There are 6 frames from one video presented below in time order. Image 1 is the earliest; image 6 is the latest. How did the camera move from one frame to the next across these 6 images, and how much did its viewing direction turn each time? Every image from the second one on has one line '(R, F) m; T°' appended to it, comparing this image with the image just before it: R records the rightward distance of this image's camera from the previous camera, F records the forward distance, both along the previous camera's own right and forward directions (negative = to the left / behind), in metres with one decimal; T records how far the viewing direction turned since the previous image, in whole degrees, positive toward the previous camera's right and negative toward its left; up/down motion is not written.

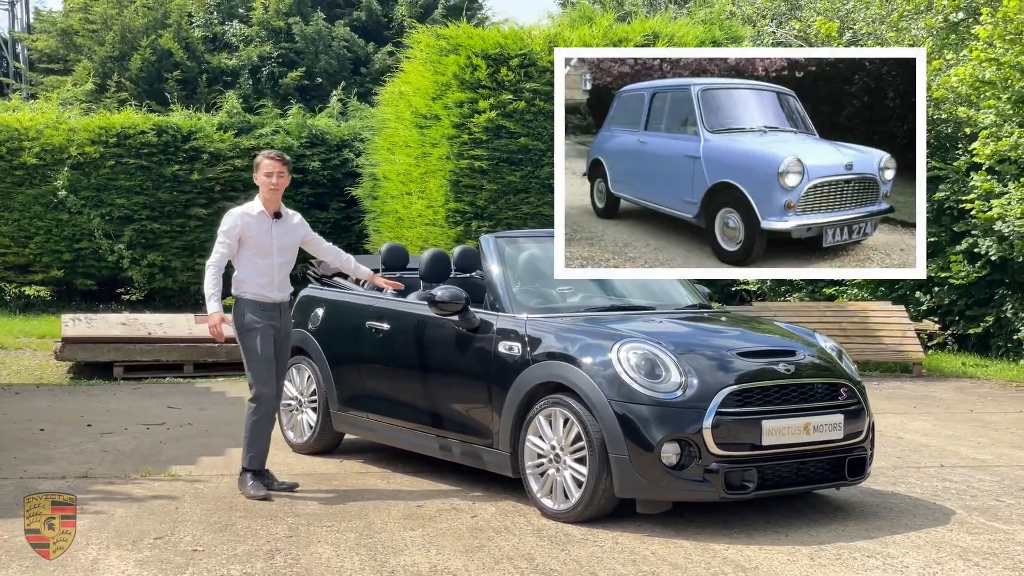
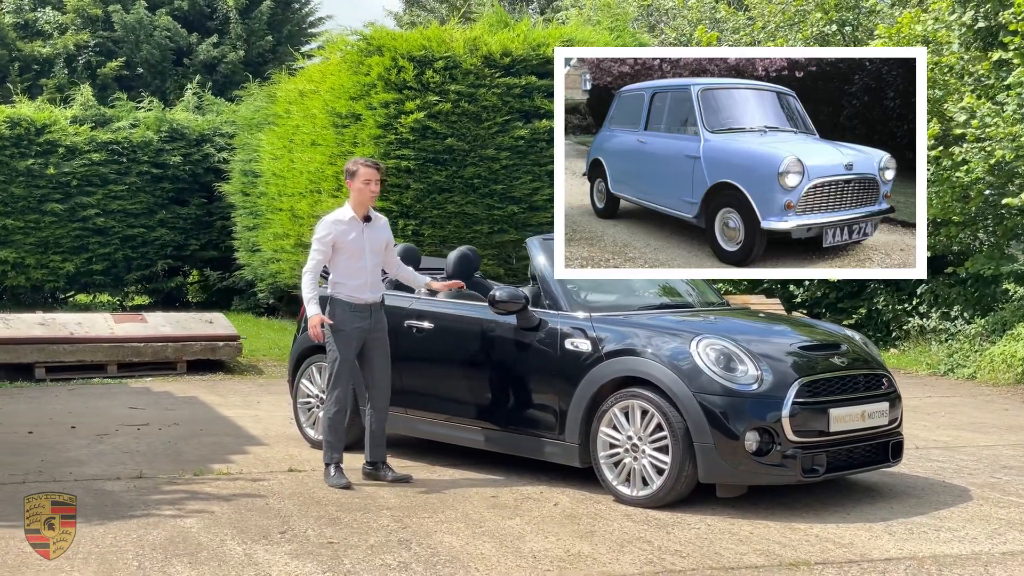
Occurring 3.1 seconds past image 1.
(-1.2, -0.2) m; +9°
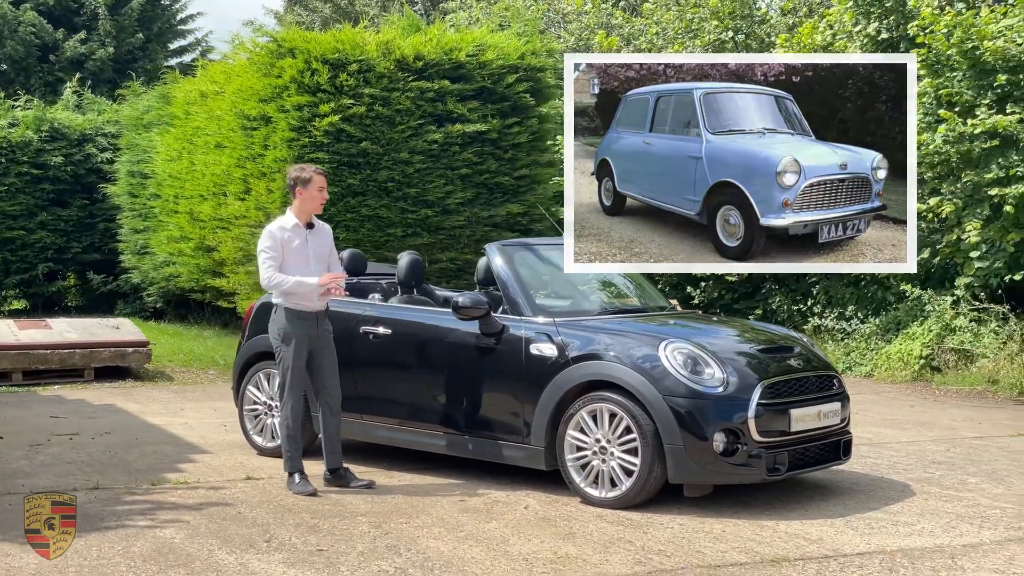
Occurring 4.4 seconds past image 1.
(-0.5, -0.1) m; +6°
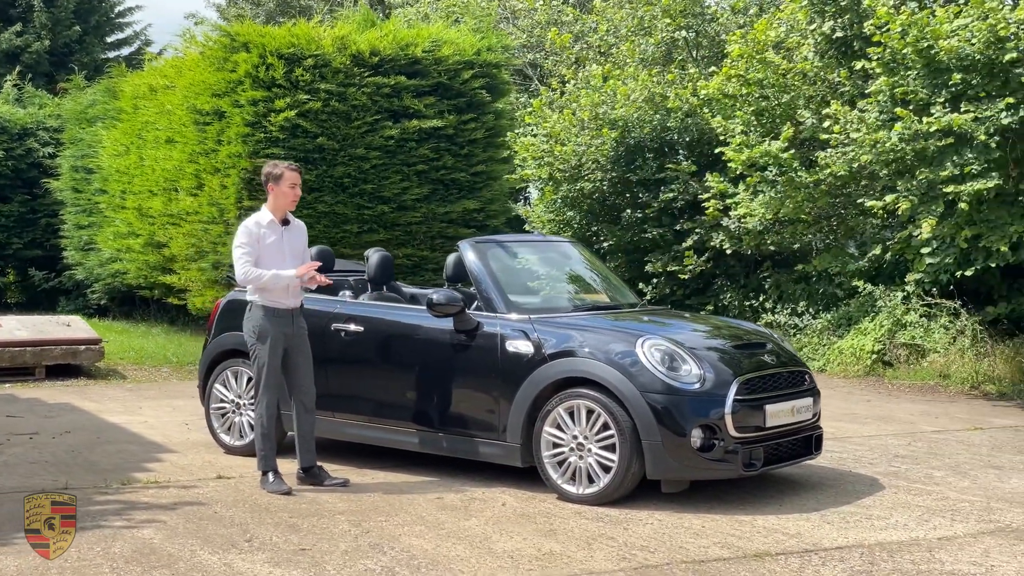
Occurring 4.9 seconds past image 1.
(-0.2, 0.0) m; +3°
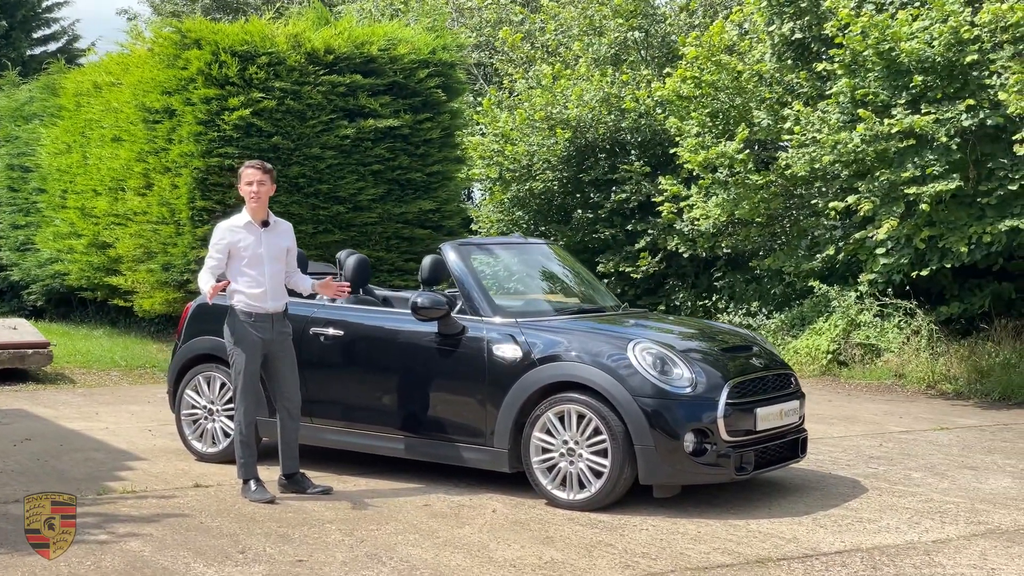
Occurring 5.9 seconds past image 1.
(-0.3, +0.1) m; +3°
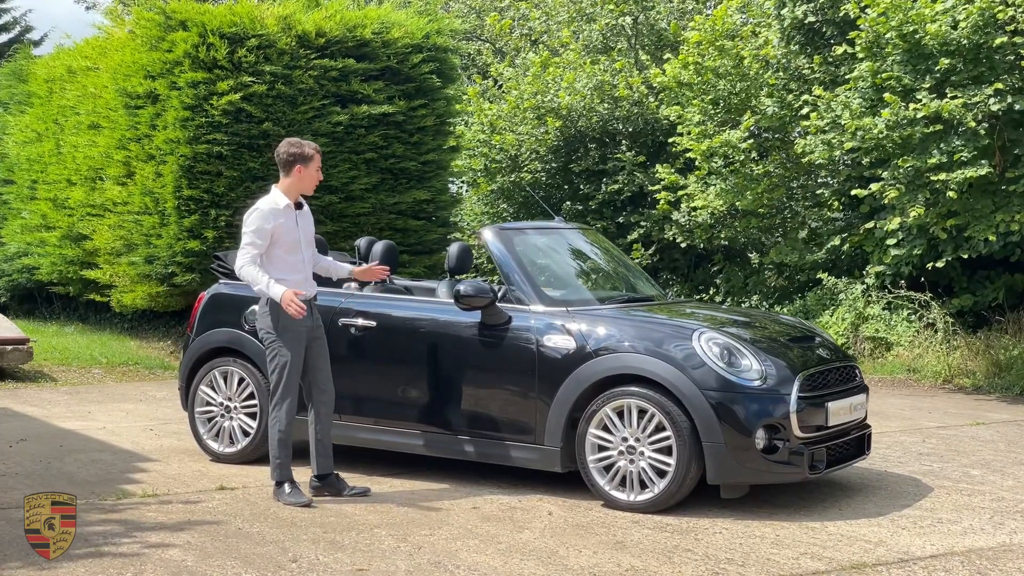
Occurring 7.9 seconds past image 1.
(-0.4, +0.4) m; +2°
